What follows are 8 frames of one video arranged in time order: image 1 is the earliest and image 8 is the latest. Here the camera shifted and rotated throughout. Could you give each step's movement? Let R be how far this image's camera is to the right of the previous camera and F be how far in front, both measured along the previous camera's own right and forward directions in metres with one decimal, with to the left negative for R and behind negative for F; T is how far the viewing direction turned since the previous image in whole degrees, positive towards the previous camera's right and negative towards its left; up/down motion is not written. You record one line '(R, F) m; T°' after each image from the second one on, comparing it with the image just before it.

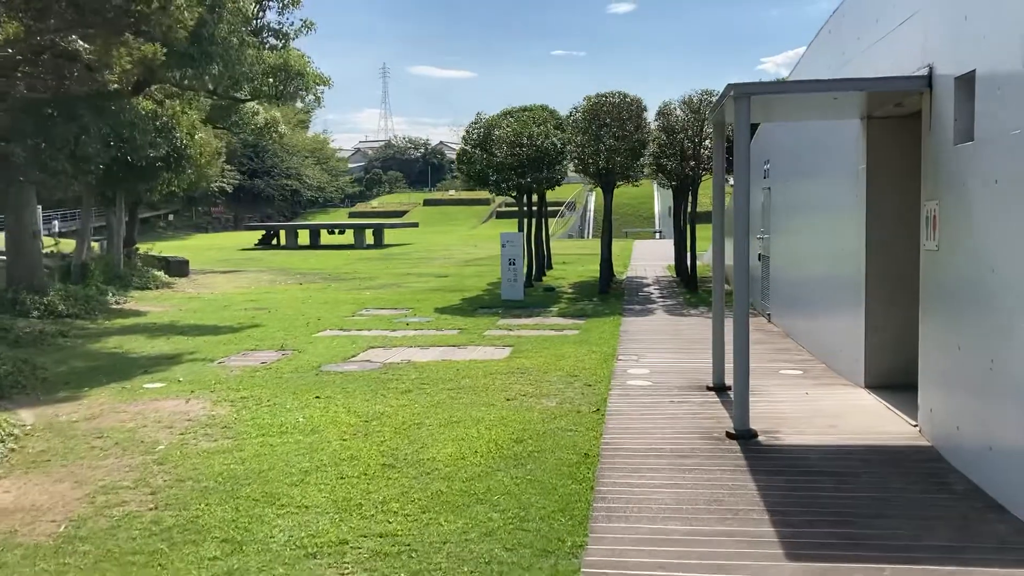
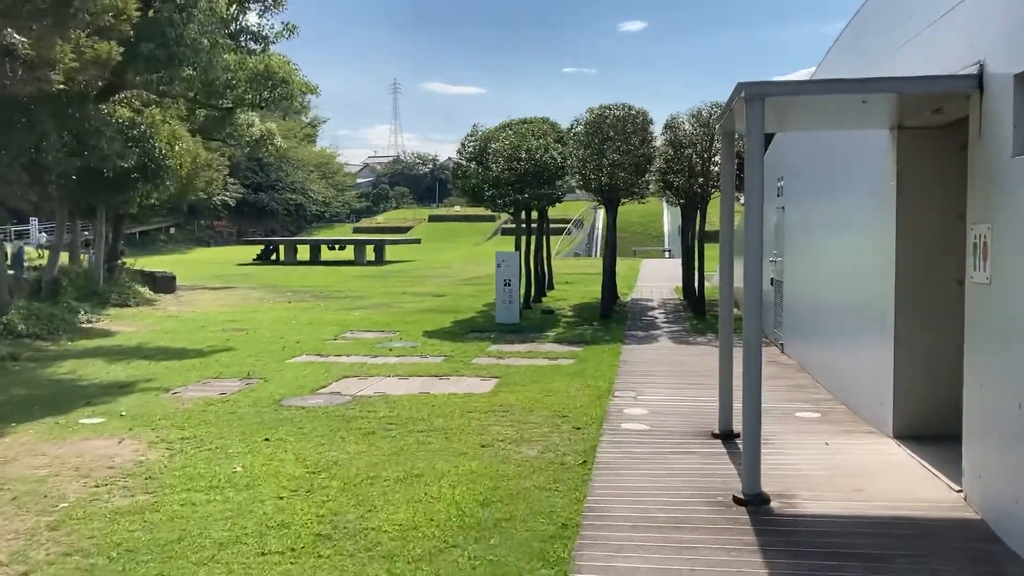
(+0.2, +1.0) m; -1°
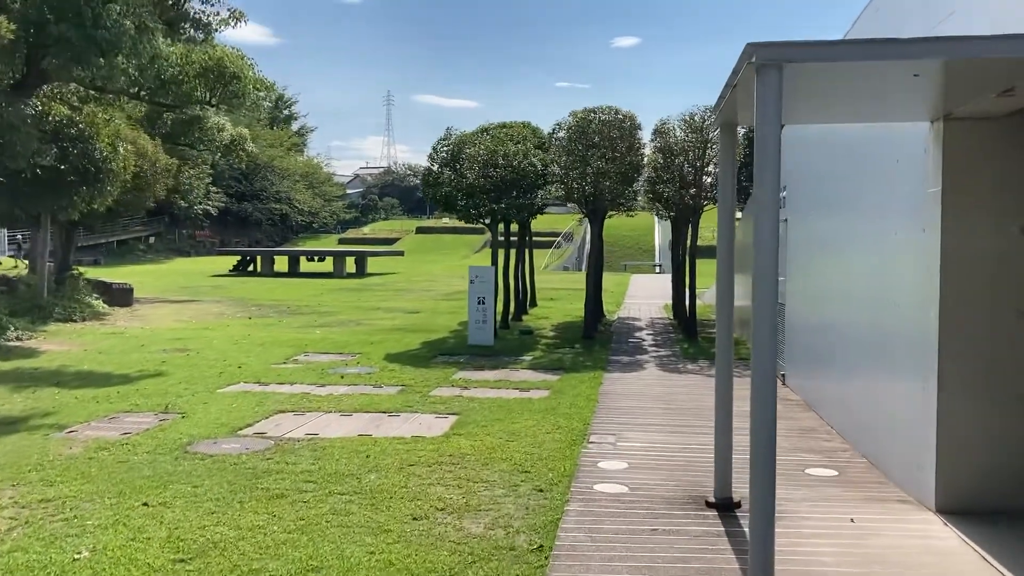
(+0.3, +1.4) m; 0°
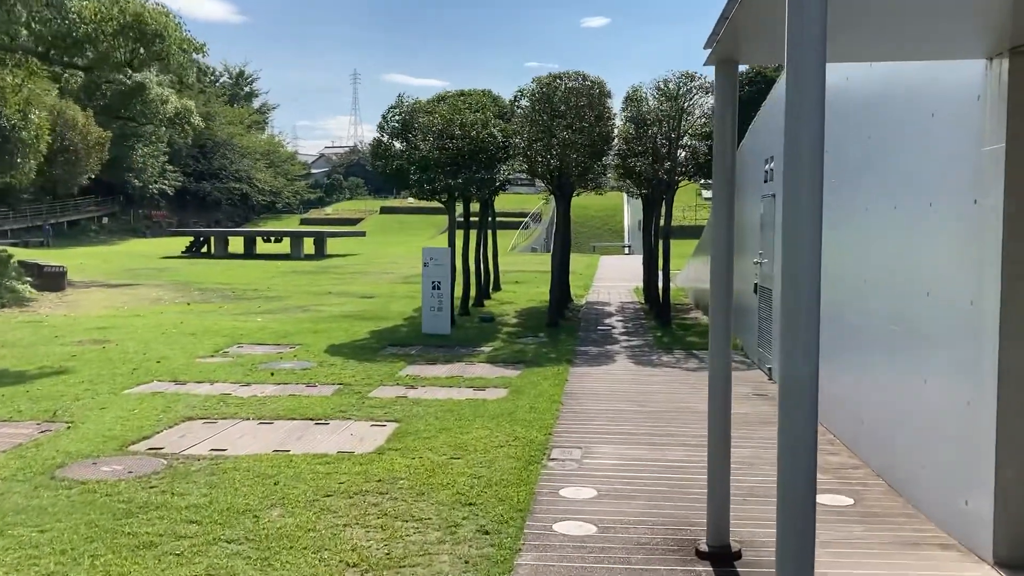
(+0.2, +1.3) m; +2°
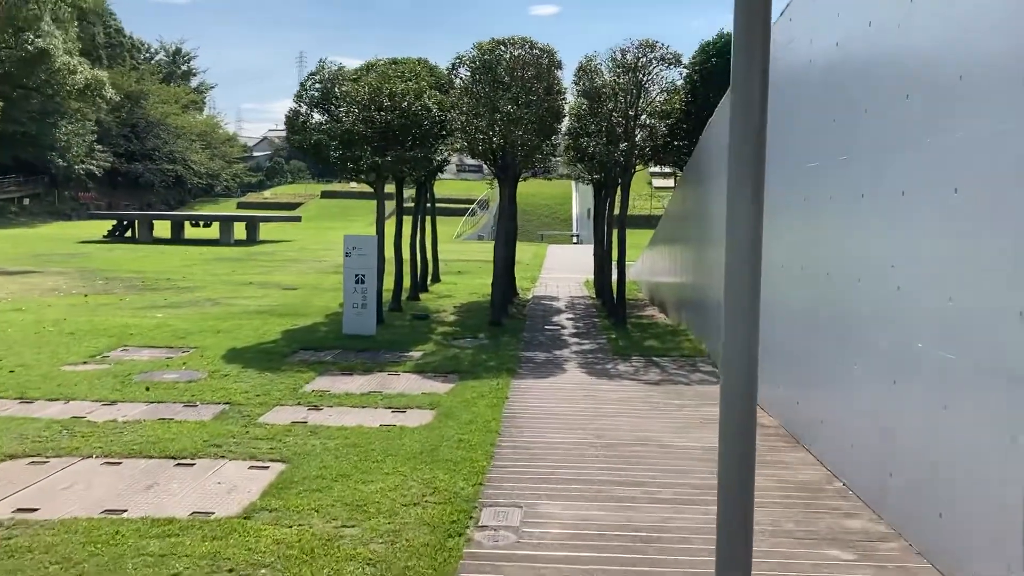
(+0.2, +1.6) m; +3°
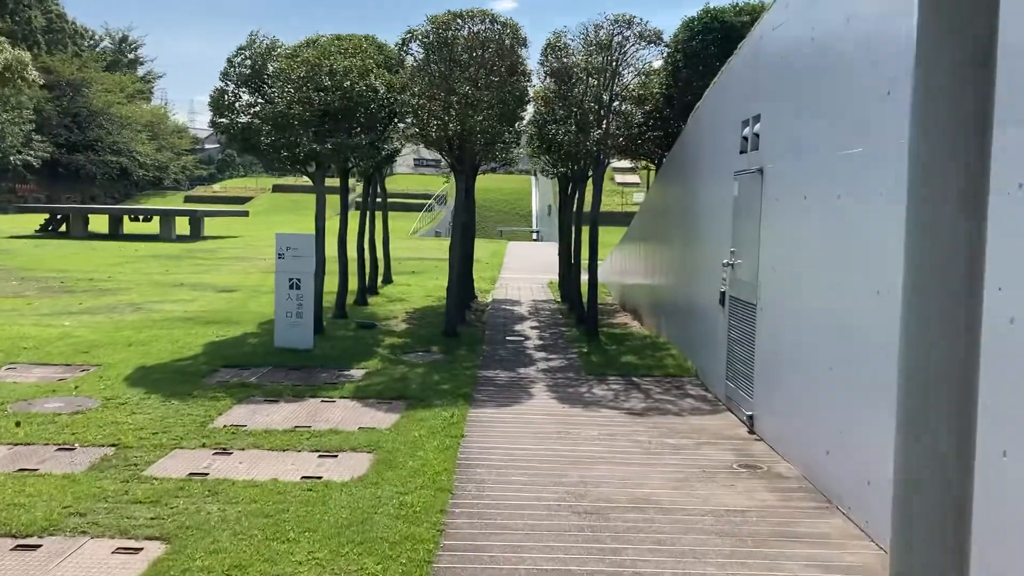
(0.0, +1.4) m; +3°
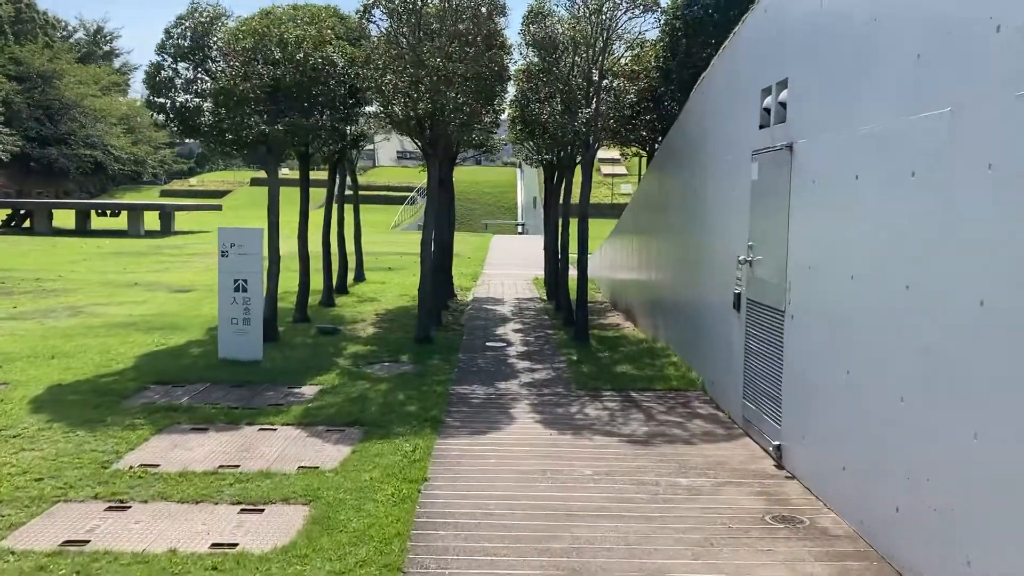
(+0.1, +1.2) m; +1°
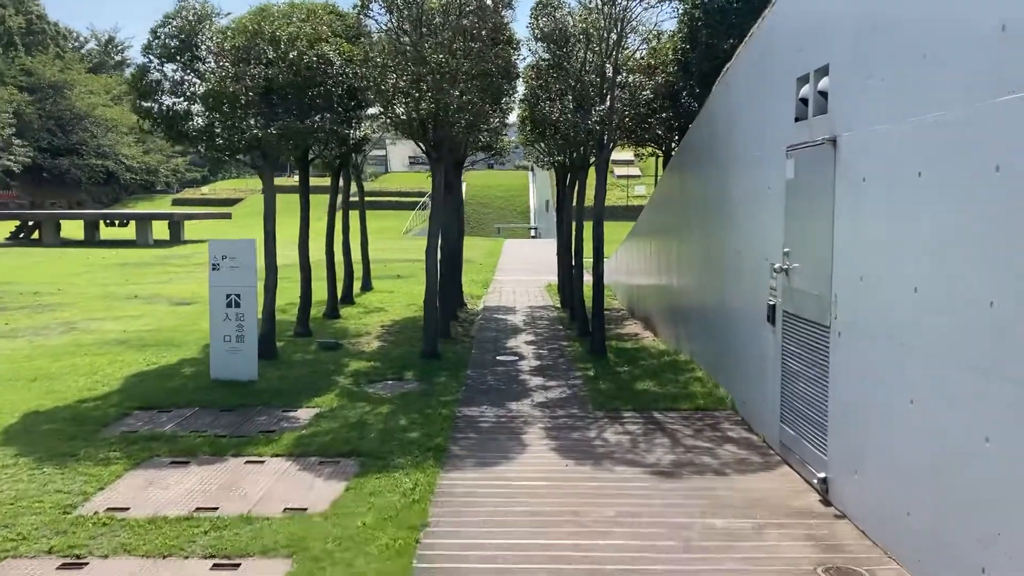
(0.0, +0.6) m; -1°
